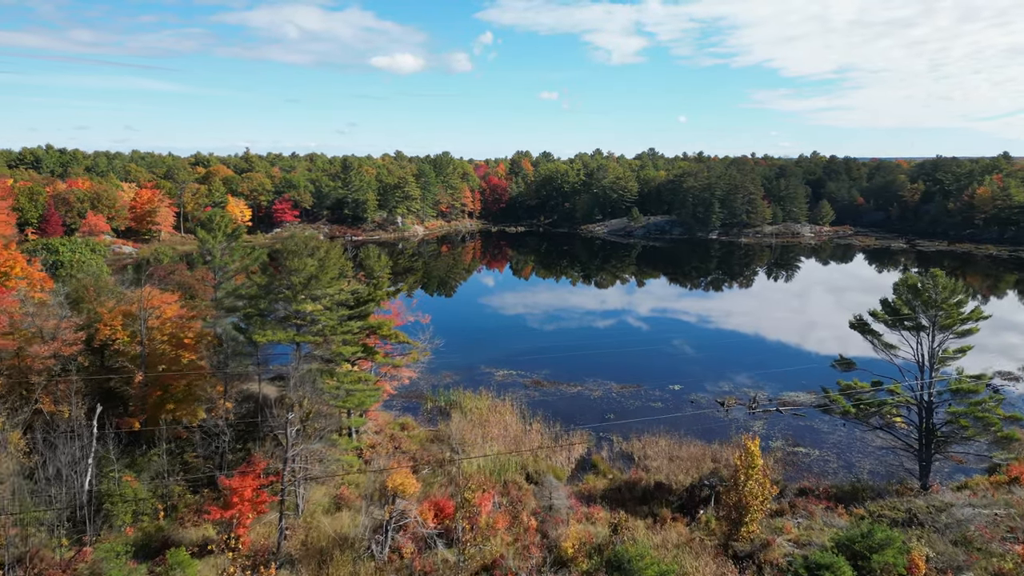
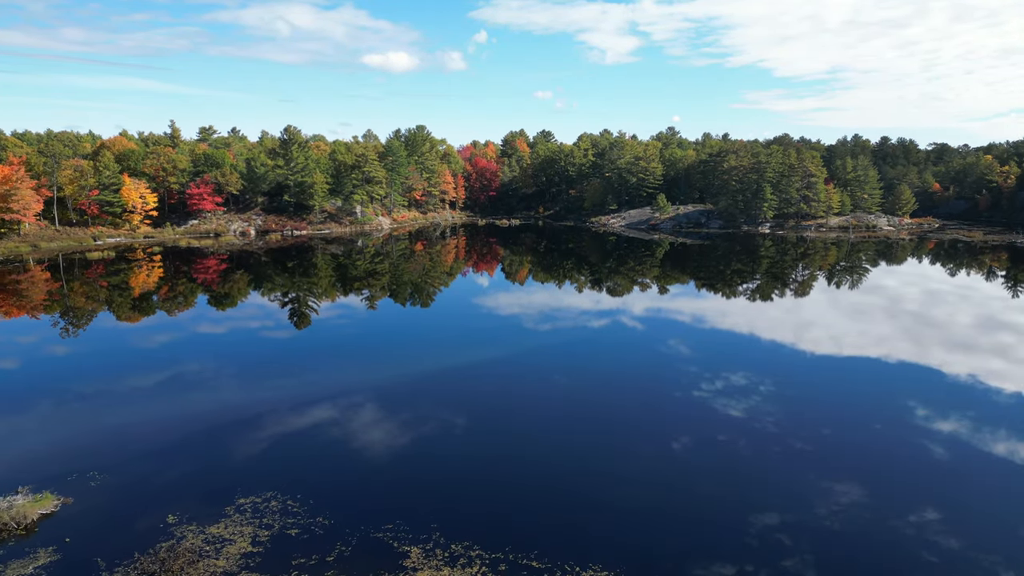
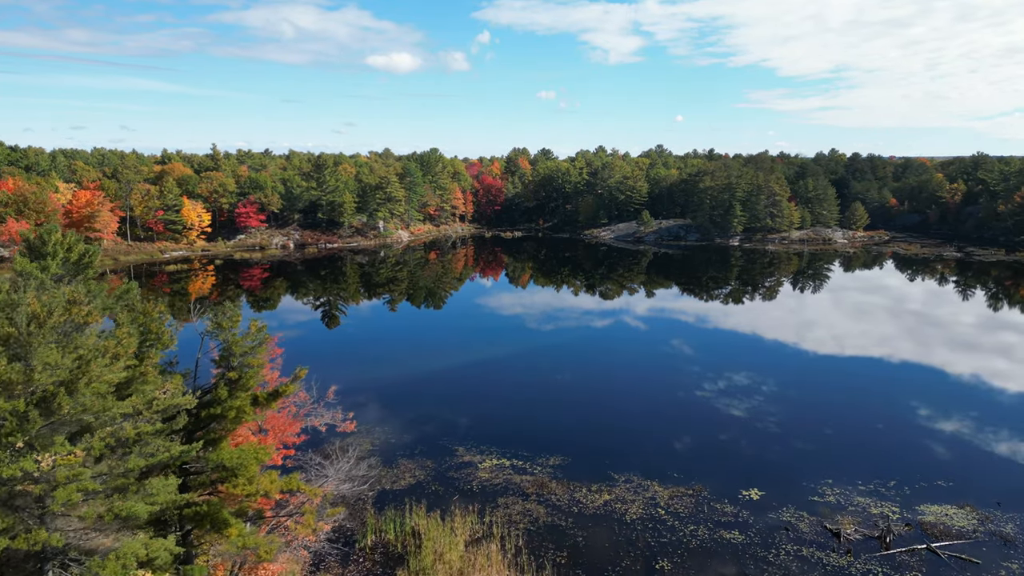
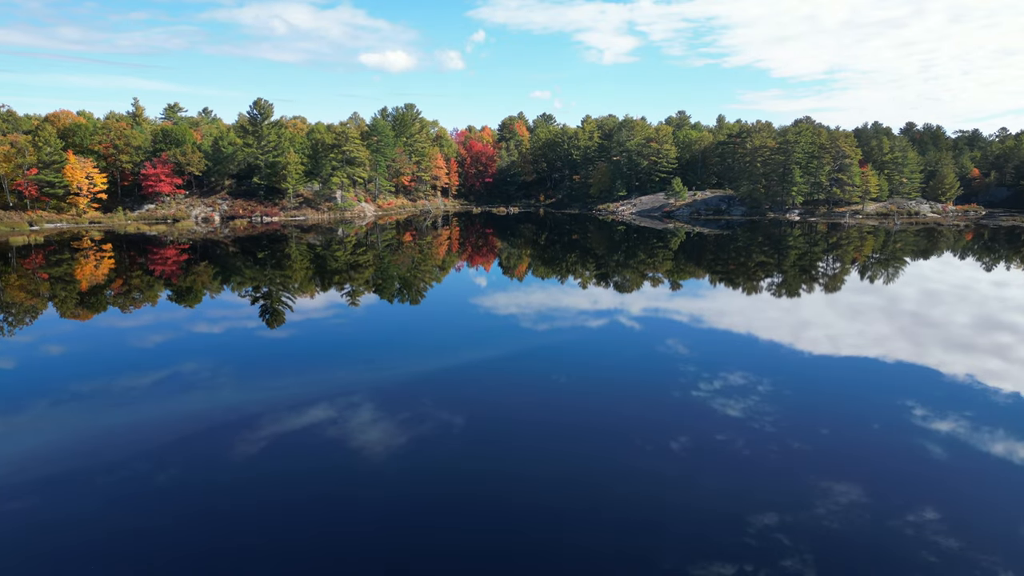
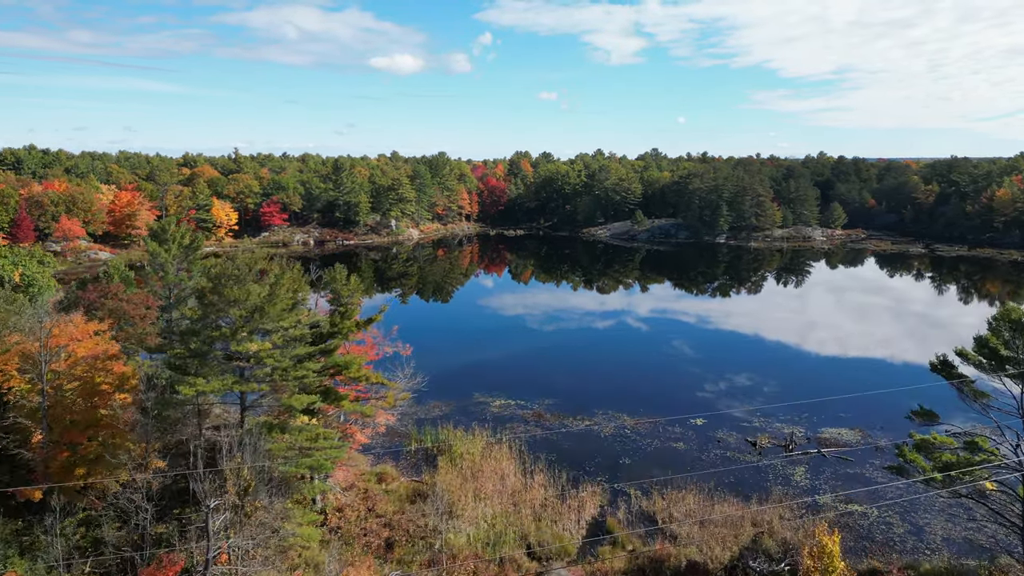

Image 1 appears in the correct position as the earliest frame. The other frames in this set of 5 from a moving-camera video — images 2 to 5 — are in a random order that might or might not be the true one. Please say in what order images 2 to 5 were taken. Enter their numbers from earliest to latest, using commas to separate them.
5, 3, 2, 4
